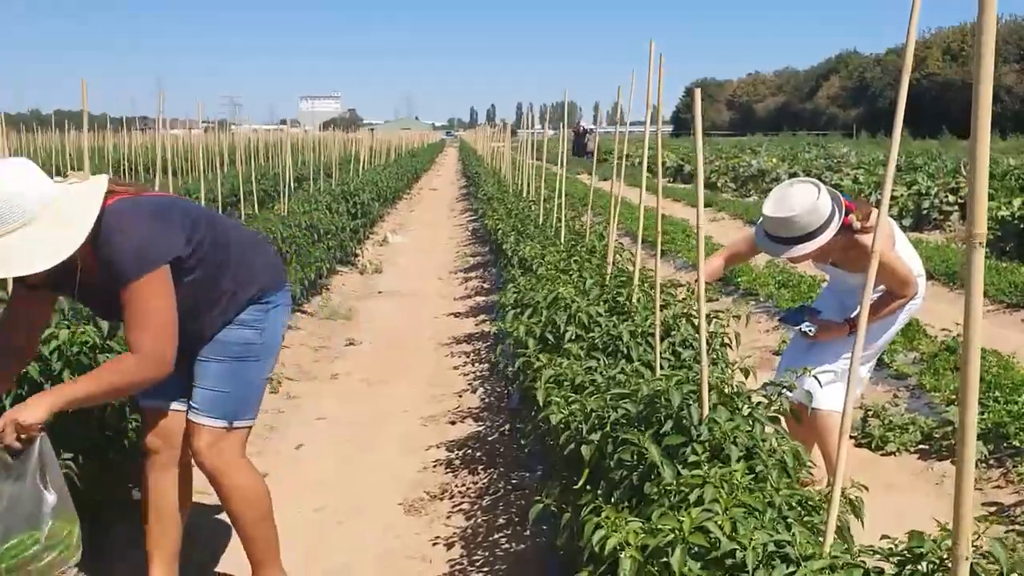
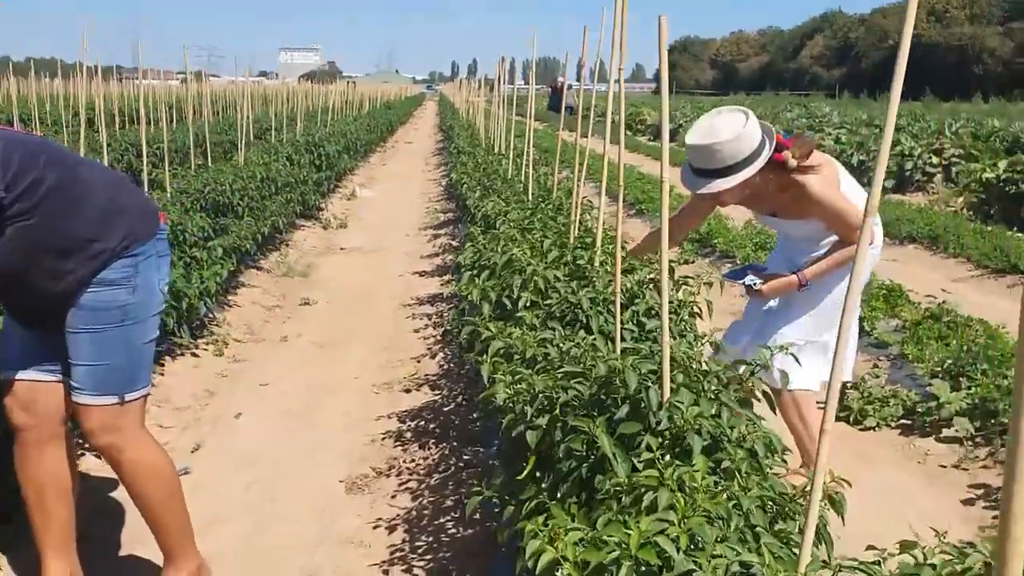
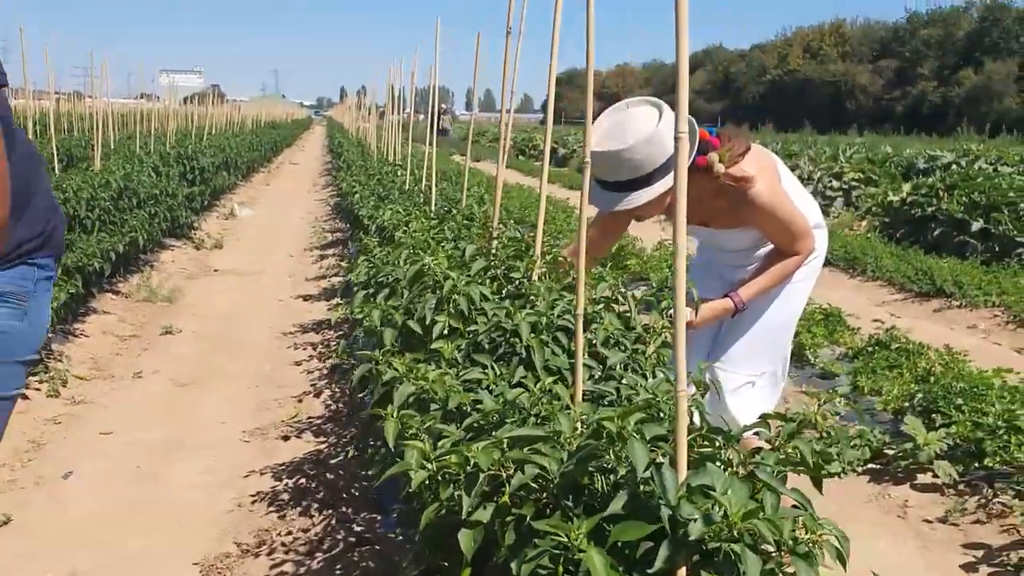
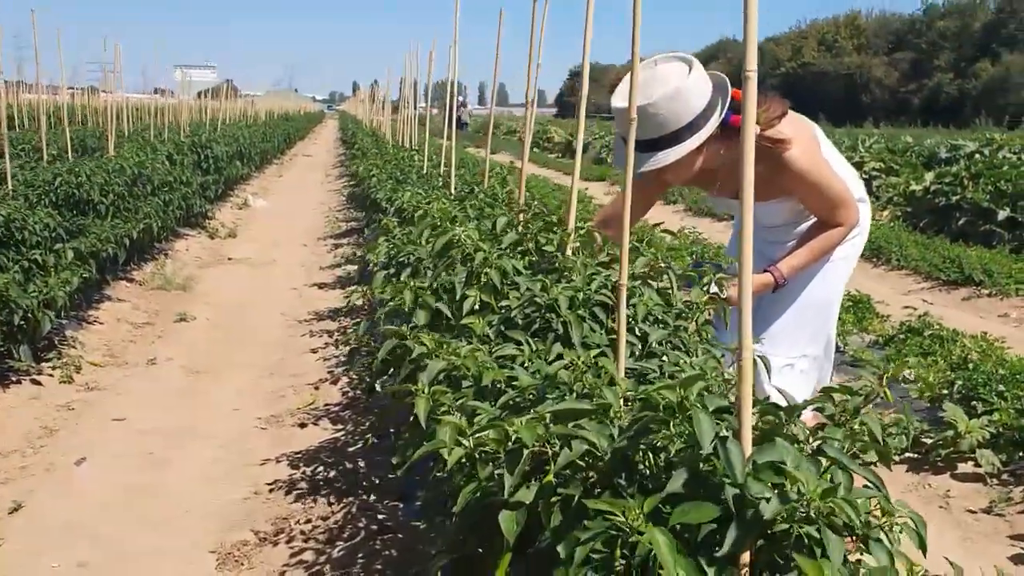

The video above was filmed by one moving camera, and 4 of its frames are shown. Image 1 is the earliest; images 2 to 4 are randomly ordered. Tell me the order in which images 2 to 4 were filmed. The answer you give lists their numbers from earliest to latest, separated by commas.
2, 4, 3
